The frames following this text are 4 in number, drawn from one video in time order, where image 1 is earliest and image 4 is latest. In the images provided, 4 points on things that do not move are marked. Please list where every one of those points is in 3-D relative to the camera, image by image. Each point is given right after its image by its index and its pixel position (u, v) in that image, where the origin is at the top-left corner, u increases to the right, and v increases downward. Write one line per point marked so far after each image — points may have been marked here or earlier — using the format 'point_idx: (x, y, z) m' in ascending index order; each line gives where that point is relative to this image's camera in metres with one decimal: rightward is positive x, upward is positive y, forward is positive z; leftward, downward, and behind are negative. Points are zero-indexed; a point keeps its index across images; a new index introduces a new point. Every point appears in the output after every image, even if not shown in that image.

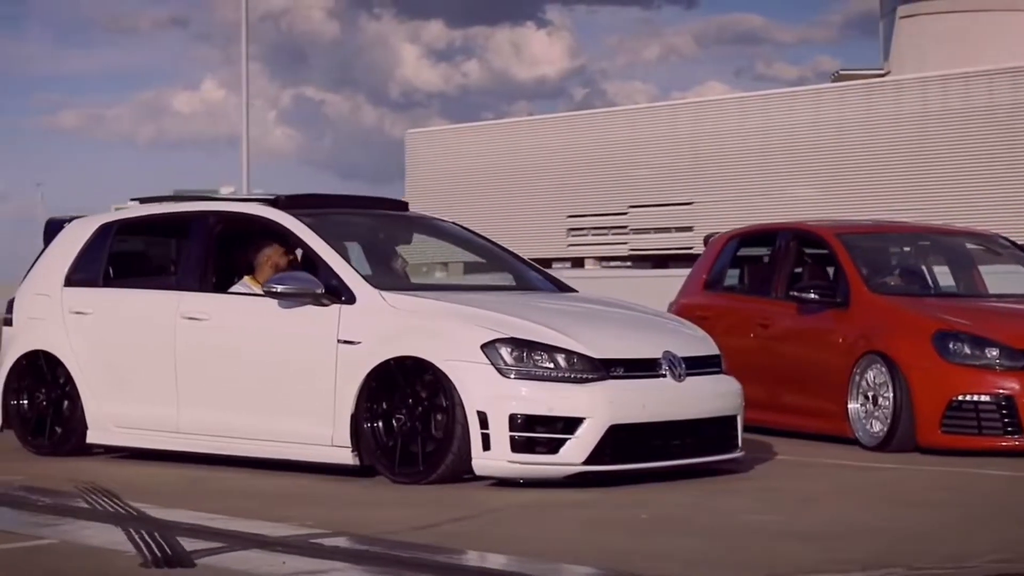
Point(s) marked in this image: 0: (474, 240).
0: (-0.2, +0.3, +10.0) m
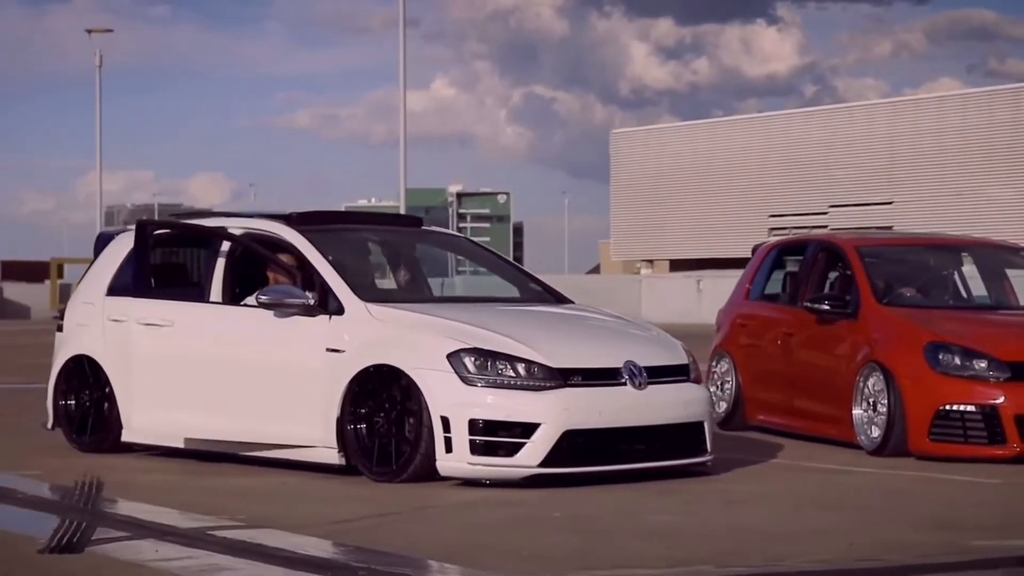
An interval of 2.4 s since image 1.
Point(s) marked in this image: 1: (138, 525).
0: (-0.2, +0.2, +10.5) m
1: (-1.5, -1.0, +6.3) m
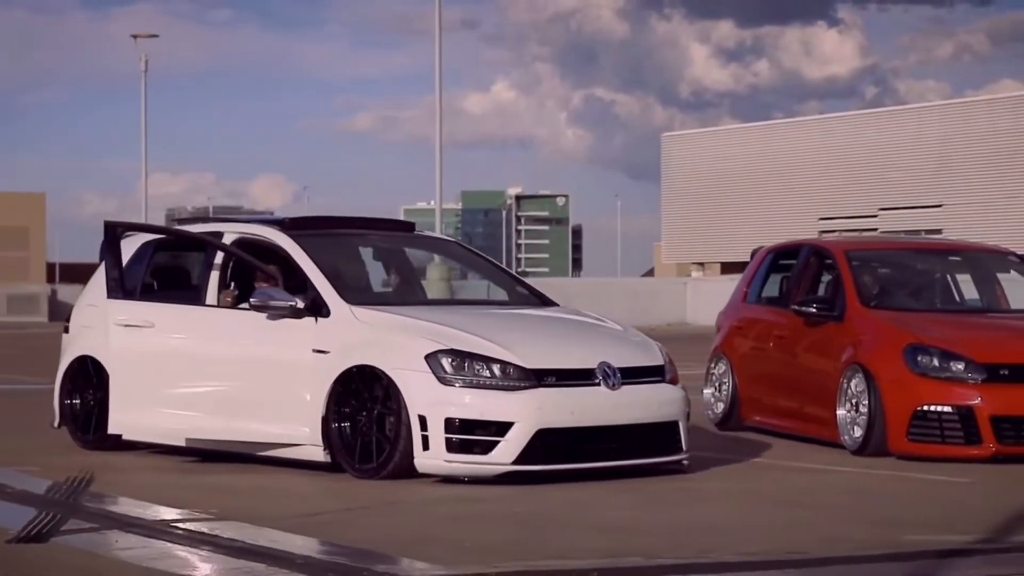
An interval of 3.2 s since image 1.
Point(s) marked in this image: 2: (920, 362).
0: (-0.3, +0.2, +10.8) m
1: (-1.7, -1.0, +6.7) m
2: (+2.7, -0.5, +10.2) m
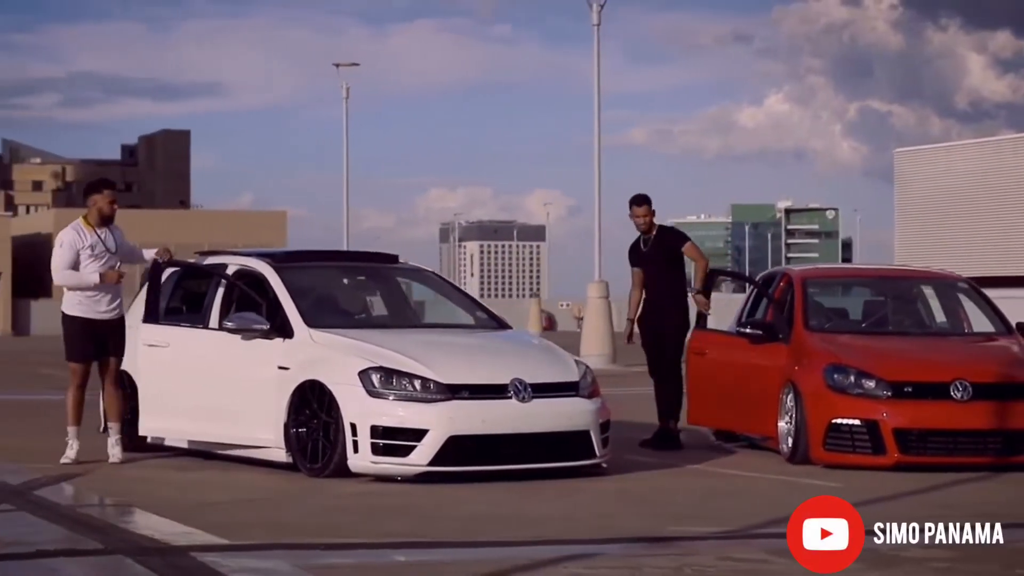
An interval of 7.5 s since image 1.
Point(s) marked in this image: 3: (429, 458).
0: (-0.5, 0.0, +12.2) m
1: (-2.5, -1.1, +8.3) m
2: (+2.3, -0.6, +11.2) m
3: (-0.5, -1.1, +10.0) m
